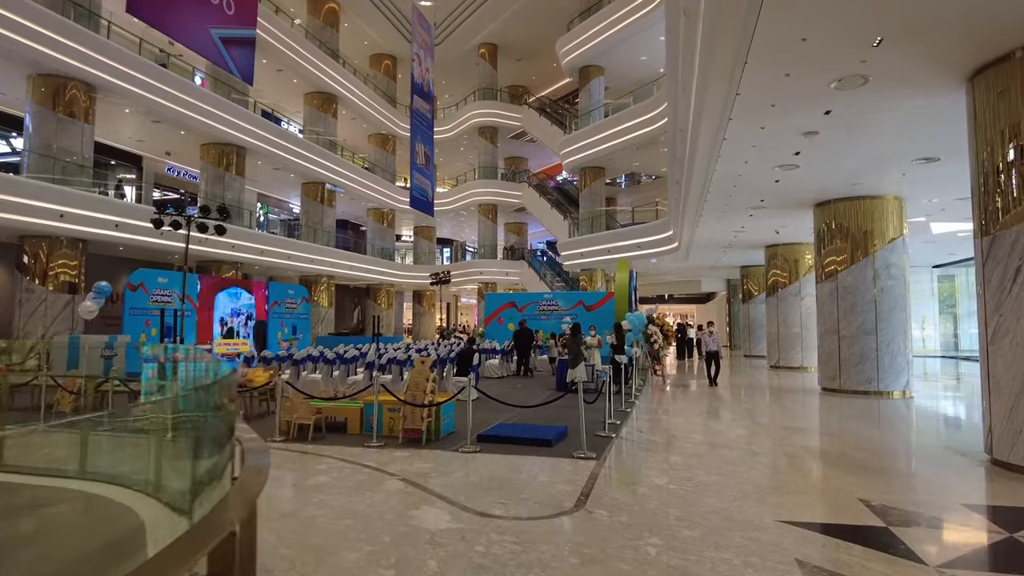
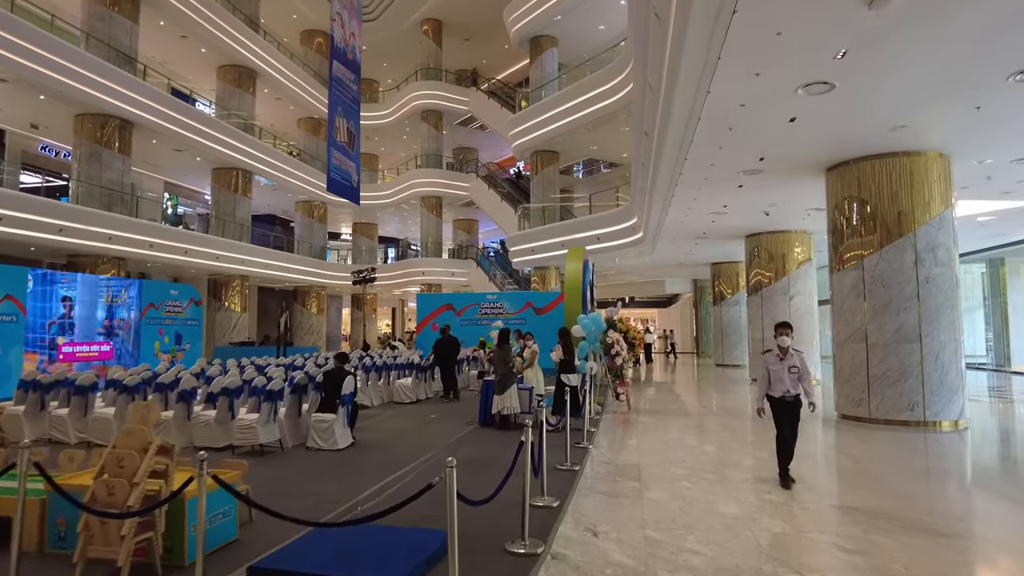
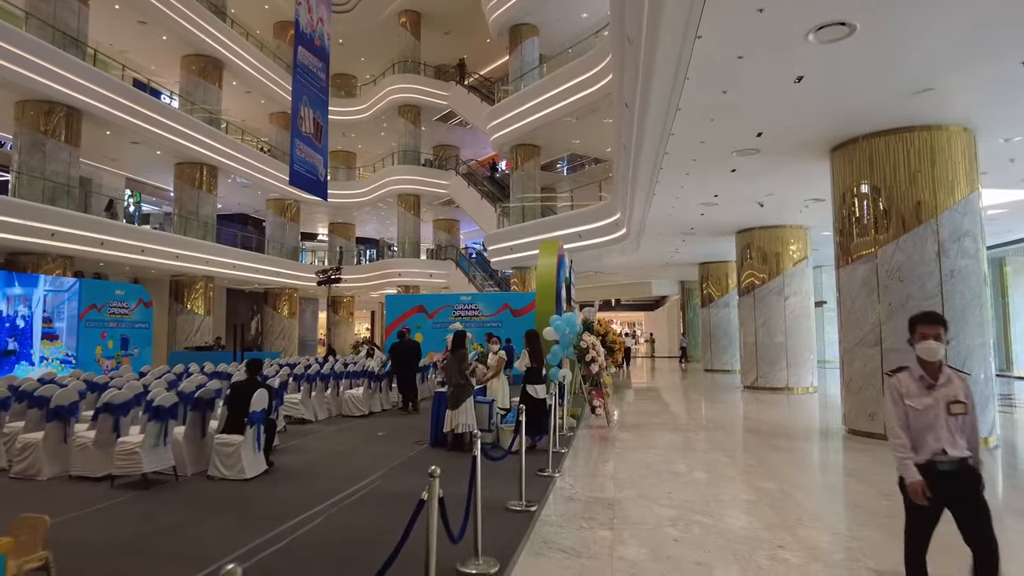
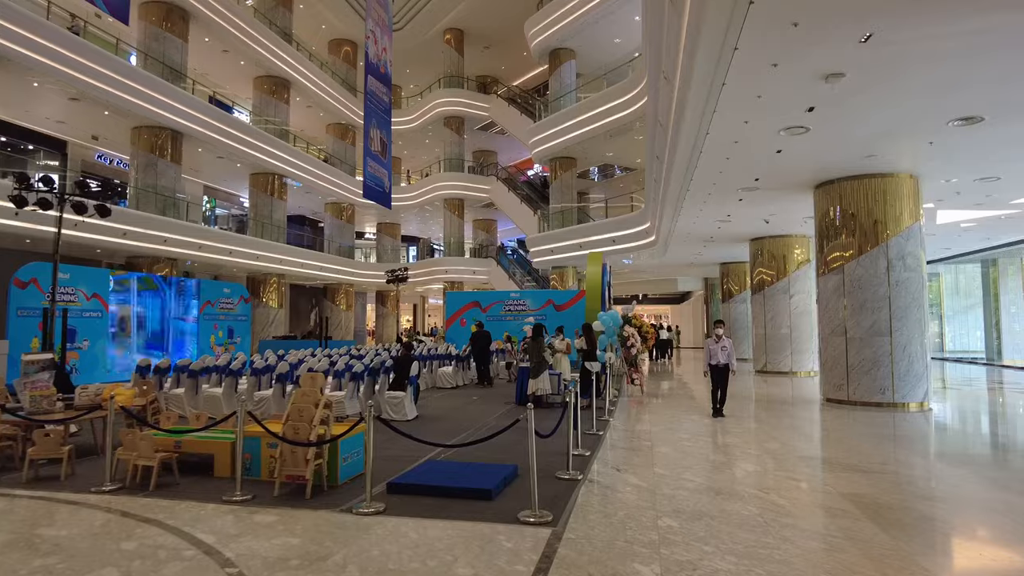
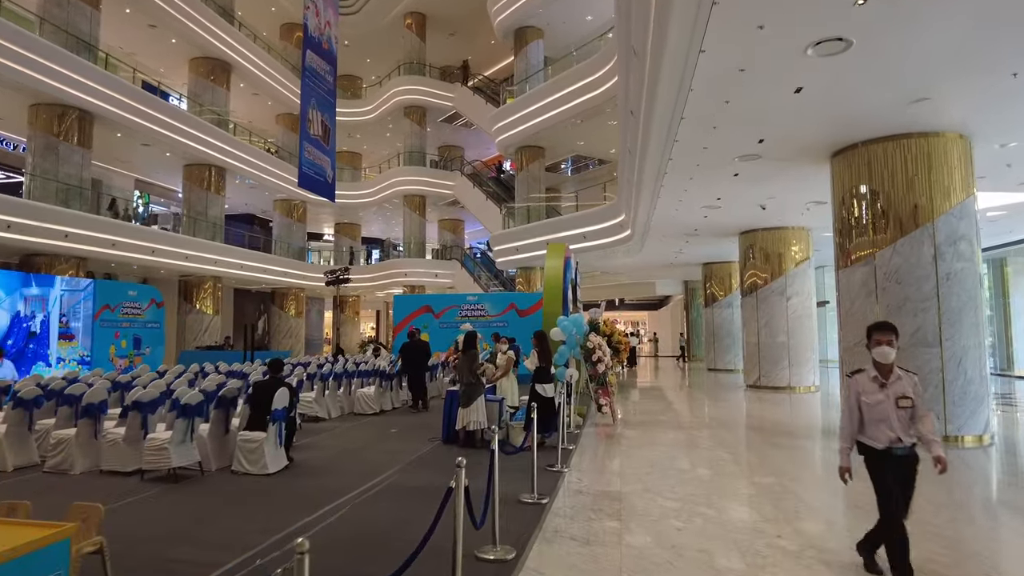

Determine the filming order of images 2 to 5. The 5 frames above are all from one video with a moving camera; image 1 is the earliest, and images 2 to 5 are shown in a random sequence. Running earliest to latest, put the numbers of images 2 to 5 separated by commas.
4, 2, 5, 3
